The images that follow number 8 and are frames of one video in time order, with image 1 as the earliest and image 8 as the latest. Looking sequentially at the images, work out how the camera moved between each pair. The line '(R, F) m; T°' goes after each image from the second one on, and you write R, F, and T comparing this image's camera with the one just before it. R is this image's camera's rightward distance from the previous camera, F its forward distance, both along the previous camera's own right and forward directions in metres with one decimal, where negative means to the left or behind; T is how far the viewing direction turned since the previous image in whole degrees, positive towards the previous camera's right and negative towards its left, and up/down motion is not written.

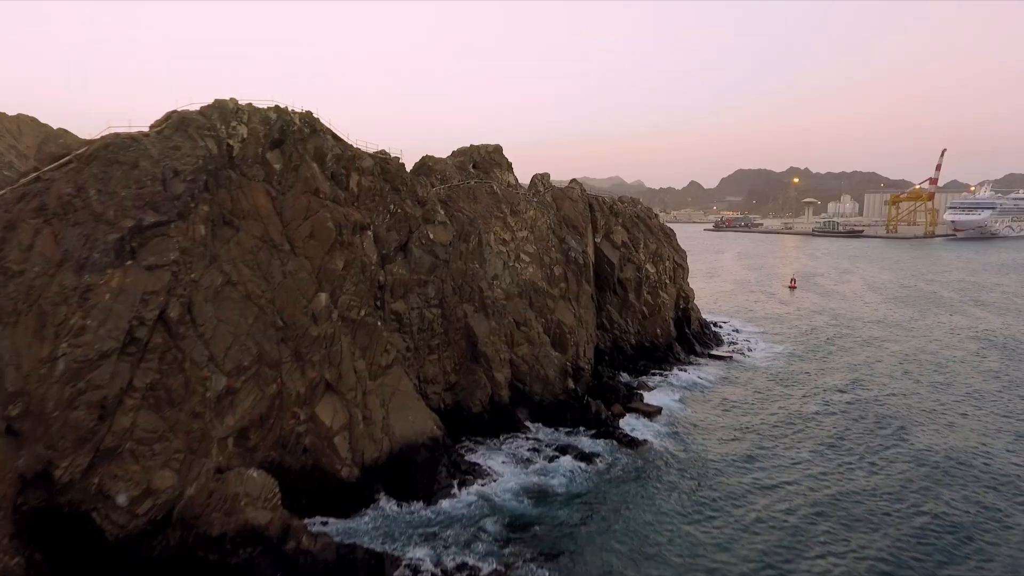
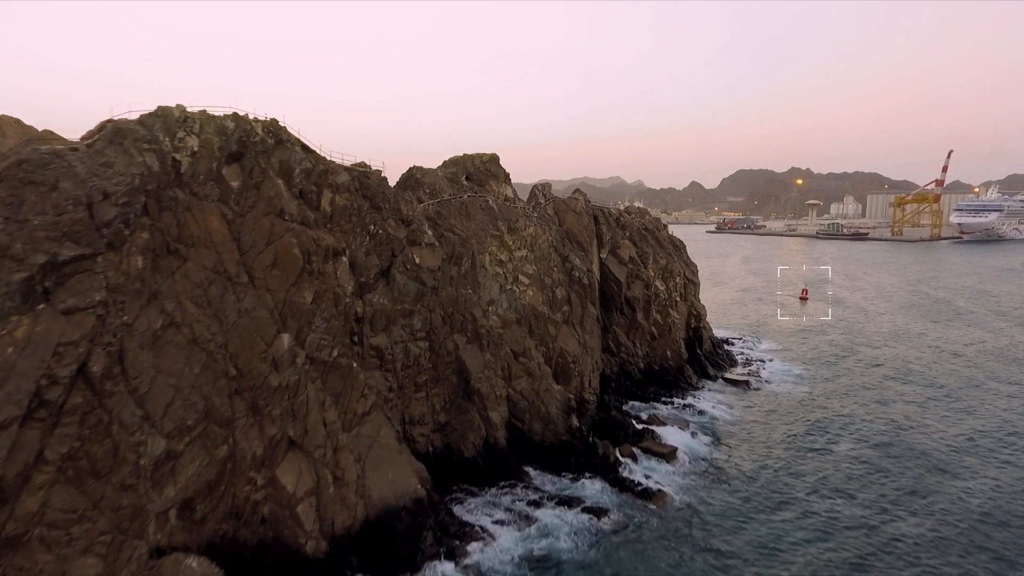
(+0.1, +3.2) m; 0°
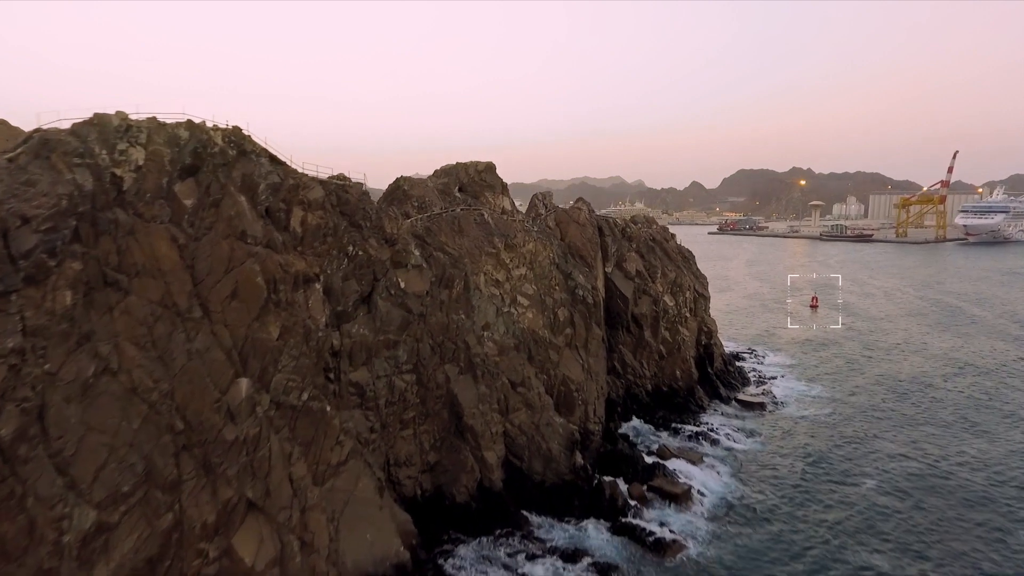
(+0.1, +2.6) m; 0°
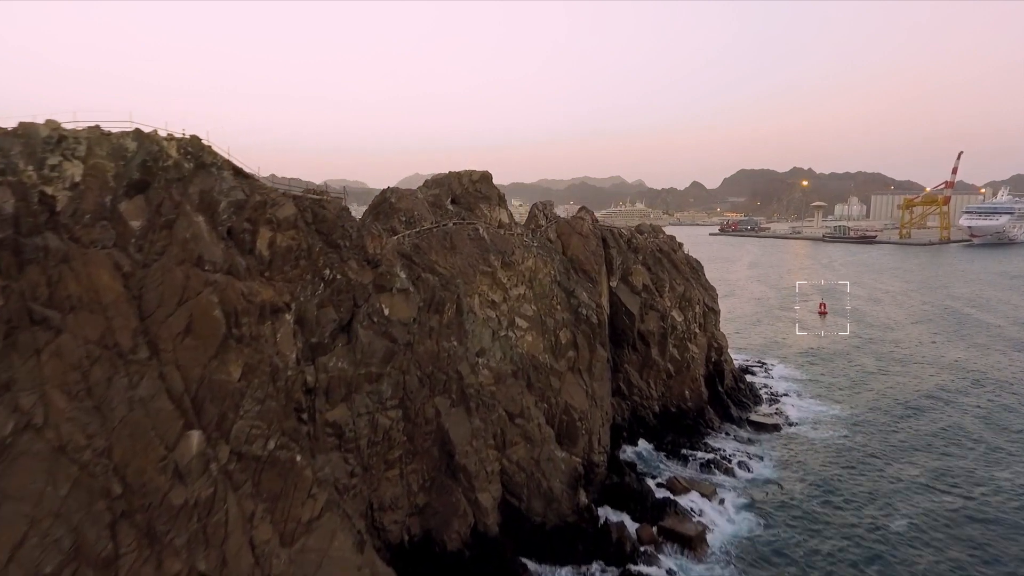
(+0.1, +2.2) m; 0°
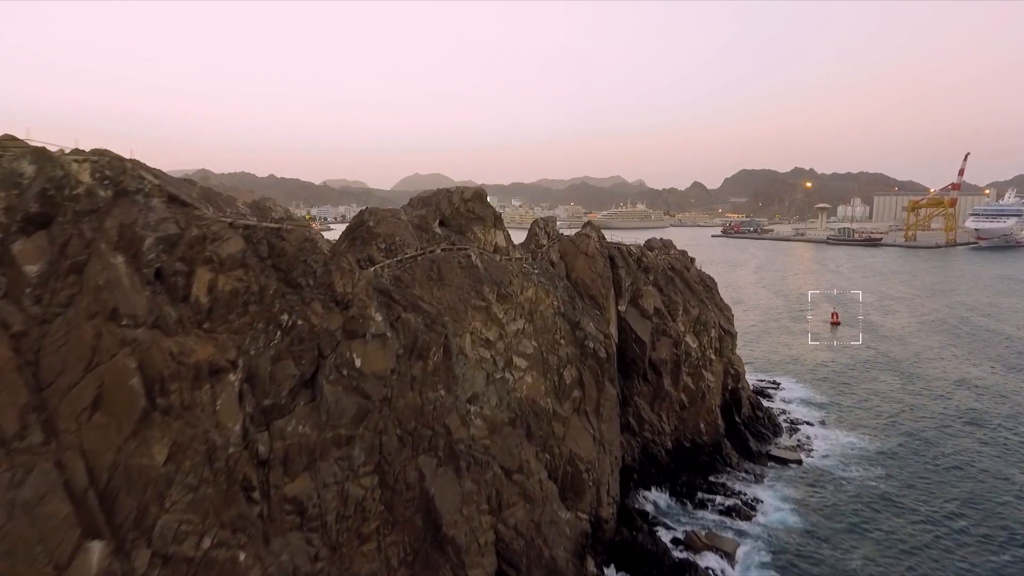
(+0.1, +3.0) m; 0°
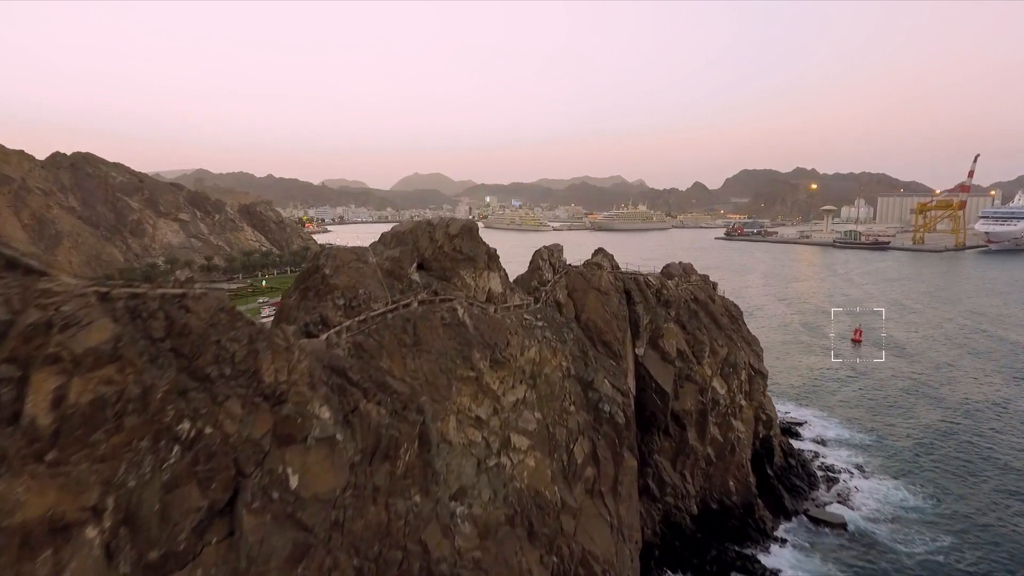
(+0.1, +4.4) m; 0°
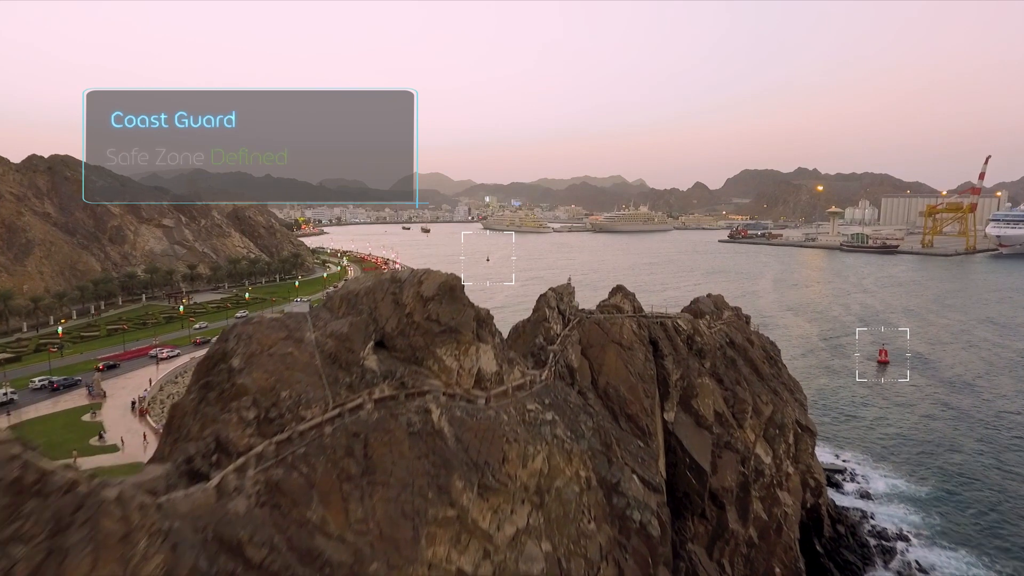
(0.0, +4.8) m; 0°
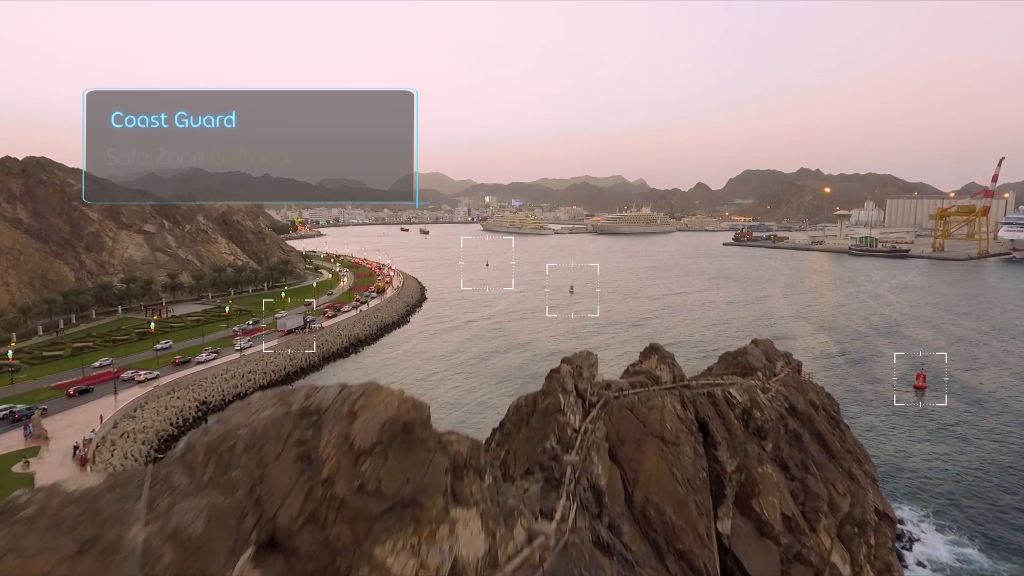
(0.0, +5.2) m; 0°
